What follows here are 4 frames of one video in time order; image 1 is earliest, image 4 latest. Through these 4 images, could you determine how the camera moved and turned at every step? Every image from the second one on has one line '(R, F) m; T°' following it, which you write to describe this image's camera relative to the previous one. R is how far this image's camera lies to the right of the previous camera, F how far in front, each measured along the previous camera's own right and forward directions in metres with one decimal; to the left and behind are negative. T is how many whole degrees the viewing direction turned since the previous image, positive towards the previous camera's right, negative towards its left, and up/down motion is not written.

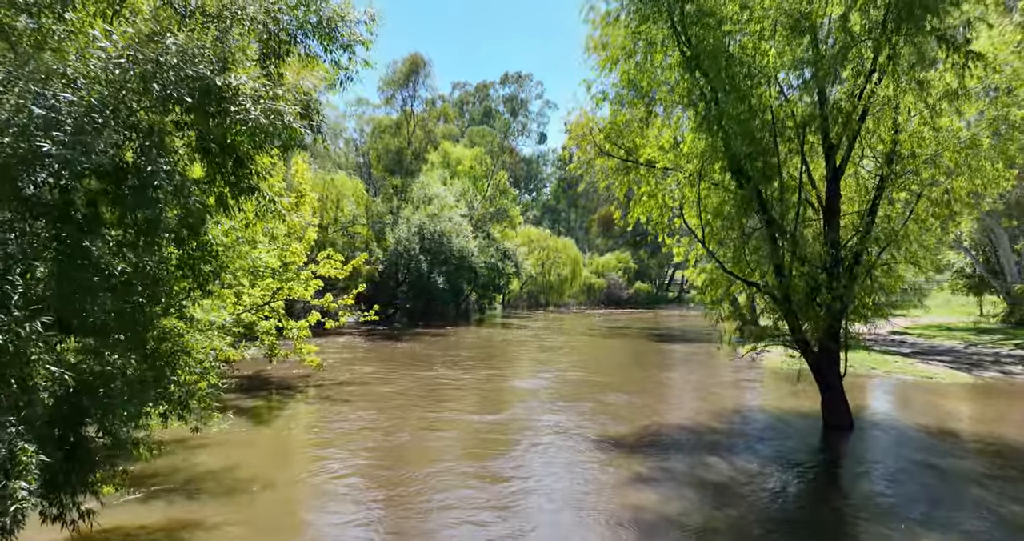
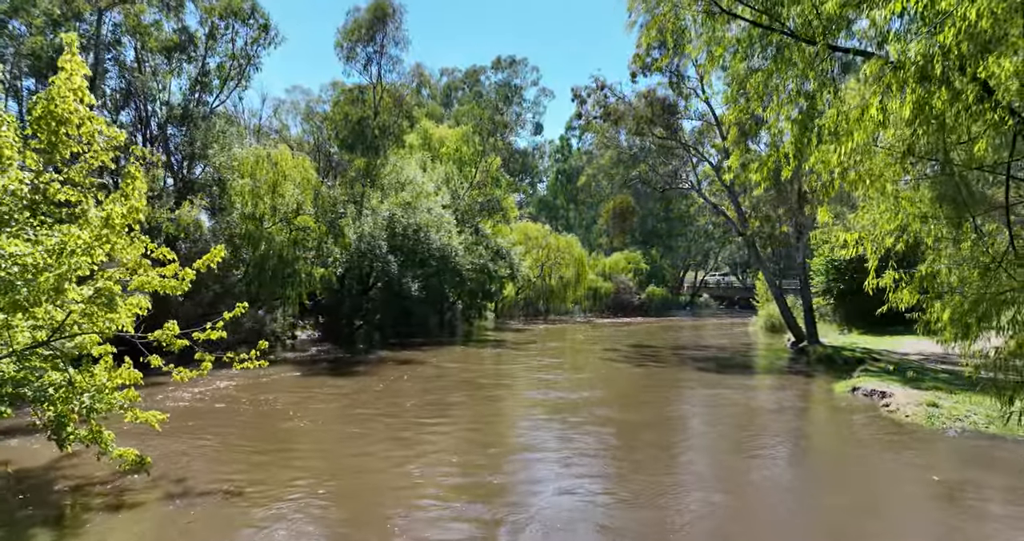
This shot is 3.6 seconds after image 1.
(0.0, +6.4) m; +1°
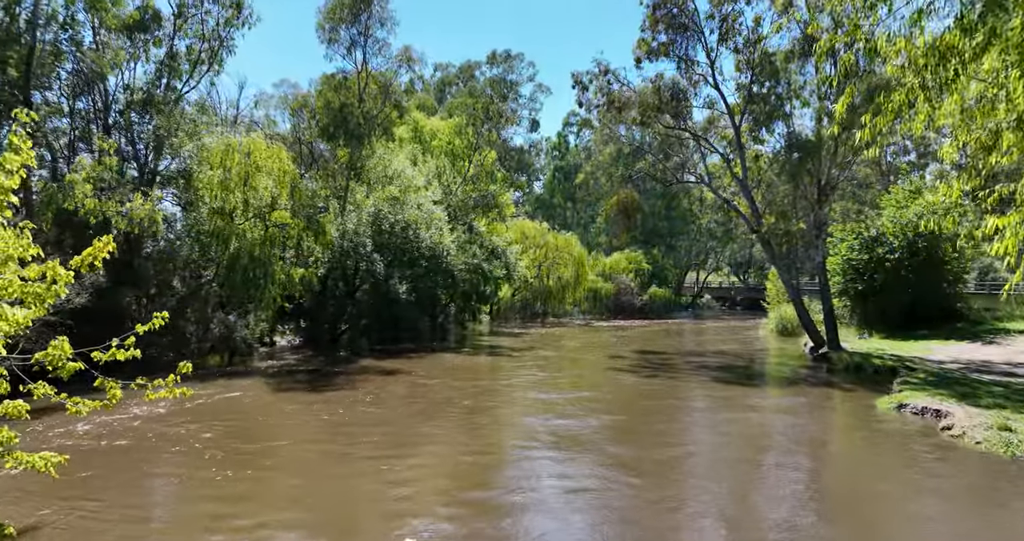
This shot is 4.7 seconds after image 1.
(0.0, +1.8) m; 0°
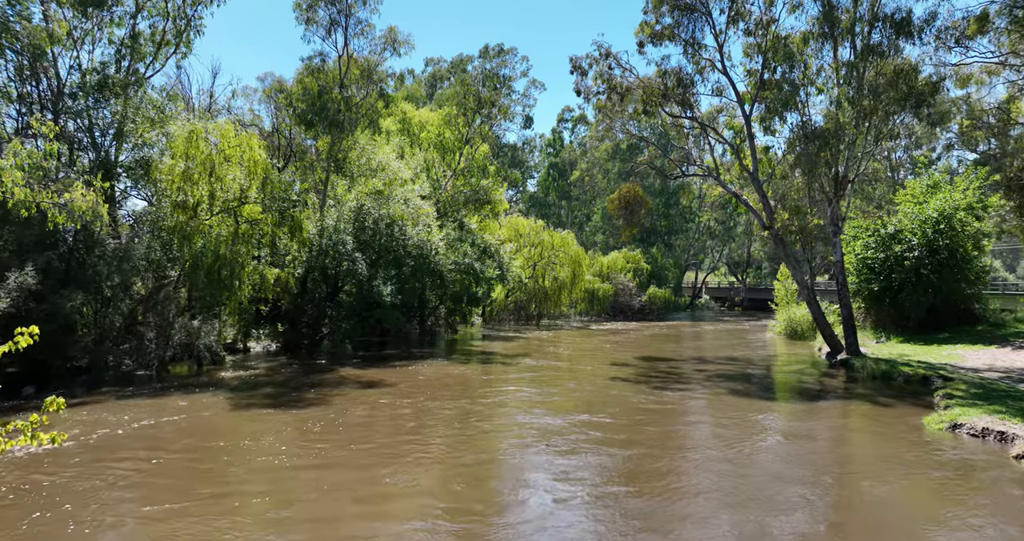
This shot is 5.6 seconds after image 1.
(0.0, +1.7) m; +1°
